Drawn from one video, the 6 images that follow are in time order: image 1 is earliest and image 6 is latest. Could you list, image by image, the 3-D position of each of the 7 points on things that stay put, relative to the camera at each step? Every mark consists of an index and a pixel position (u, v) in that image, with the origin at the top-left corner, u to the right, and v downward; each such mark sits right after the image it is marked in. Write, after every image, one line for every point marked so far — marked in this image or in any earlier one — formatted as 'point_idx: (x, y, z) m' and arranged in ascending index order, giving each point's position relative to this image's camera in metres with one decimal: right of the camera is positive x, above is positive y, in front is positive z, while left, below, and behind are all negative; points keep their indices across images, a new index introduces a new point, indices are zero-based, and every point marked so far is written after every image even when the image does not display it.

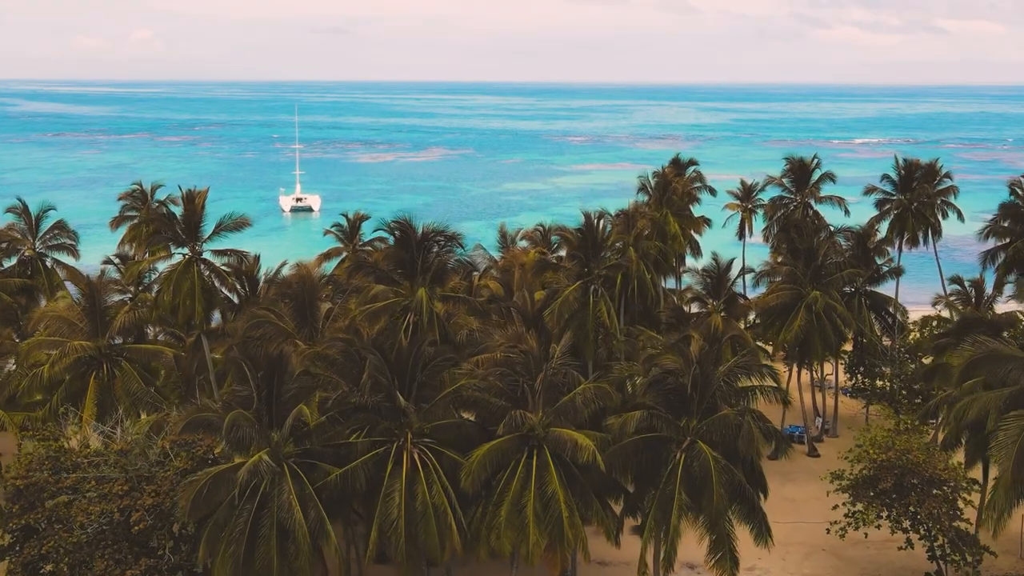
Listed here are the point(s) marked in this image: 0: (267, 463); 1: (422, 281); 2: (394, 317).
0: (-3.5, -2.5, +13.6) m
1: (-1.7, +0.1, +17.5) m
2: (-2.1, -0.5, +17.1) m
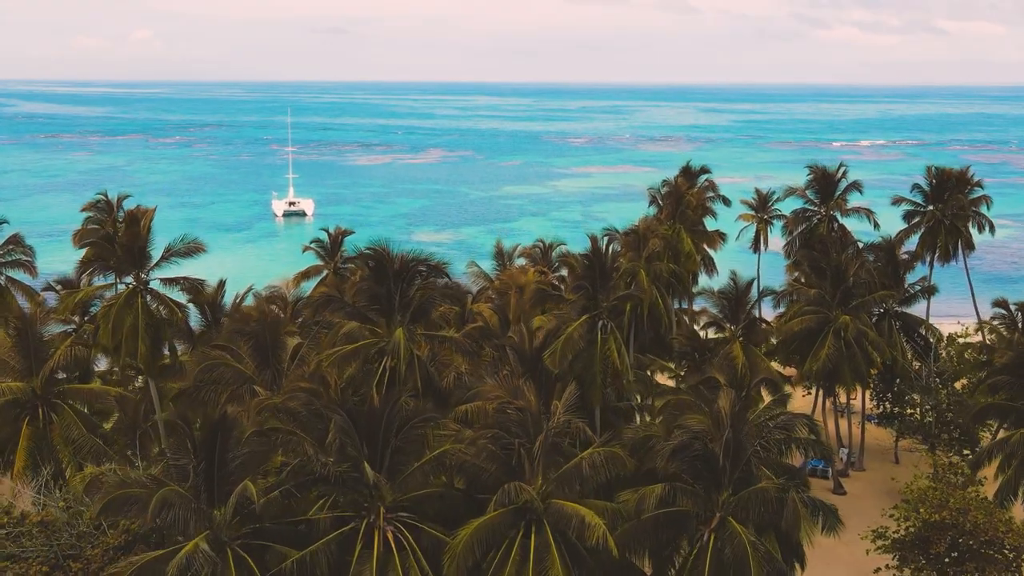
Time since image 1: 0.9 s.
0: (-3.5, -3.0, +11.1) m
1: (-1.7, -0.5, +14.9) m
2: (-2.2, -1.1, +14.5) m
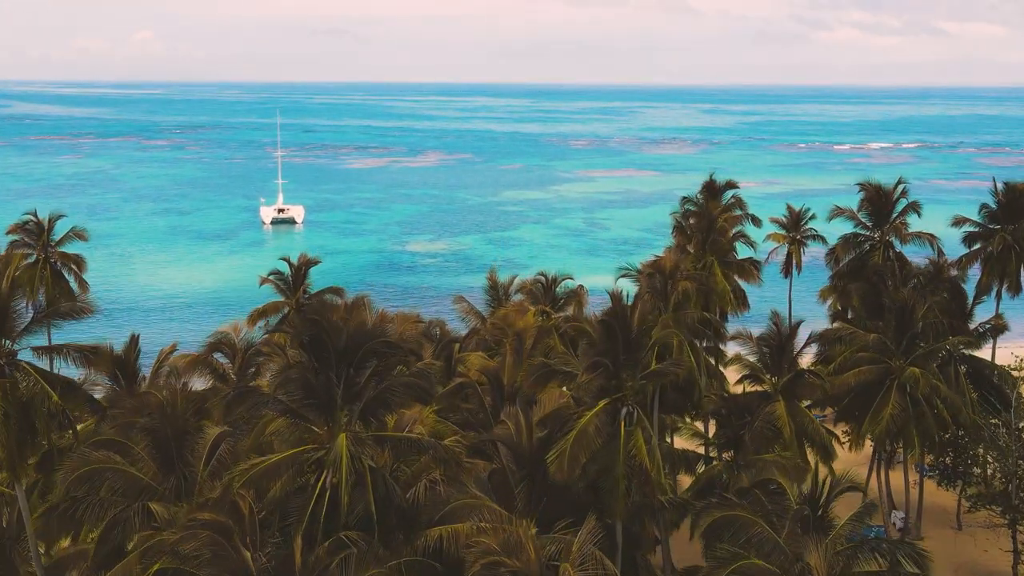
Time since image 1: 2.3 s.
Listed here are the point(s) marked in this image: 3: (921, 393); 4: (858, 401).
0: (-3.6, -4.0, +6.9) m
1: (-1.8, -1.4, +10.8) m
2: (-2.3, -2.0, +10.4) m
3: (+8.1, -2.1, +19.1) m
4: (+7.2, -2.3, +20.0) m
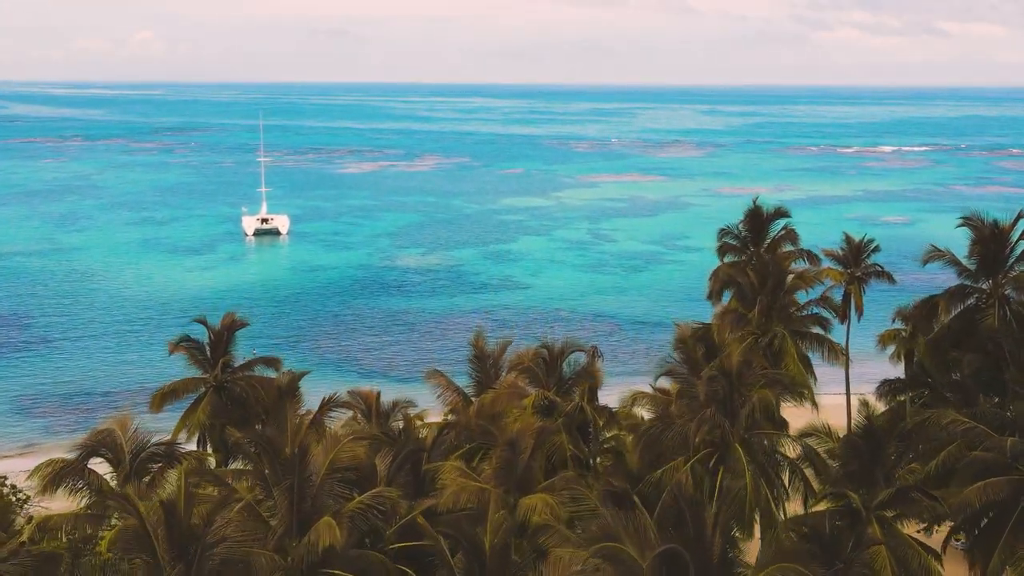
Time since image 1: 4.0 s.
0: (-3.8, -5.2, +1.4) m
1: (-2.0, -2.6, +5.2) m
2: (-2.4, -3.2, +4.8) m
3: (+8.0, -3.3, +13.6) m
4: (+7.1, -3.6, +14.4) m
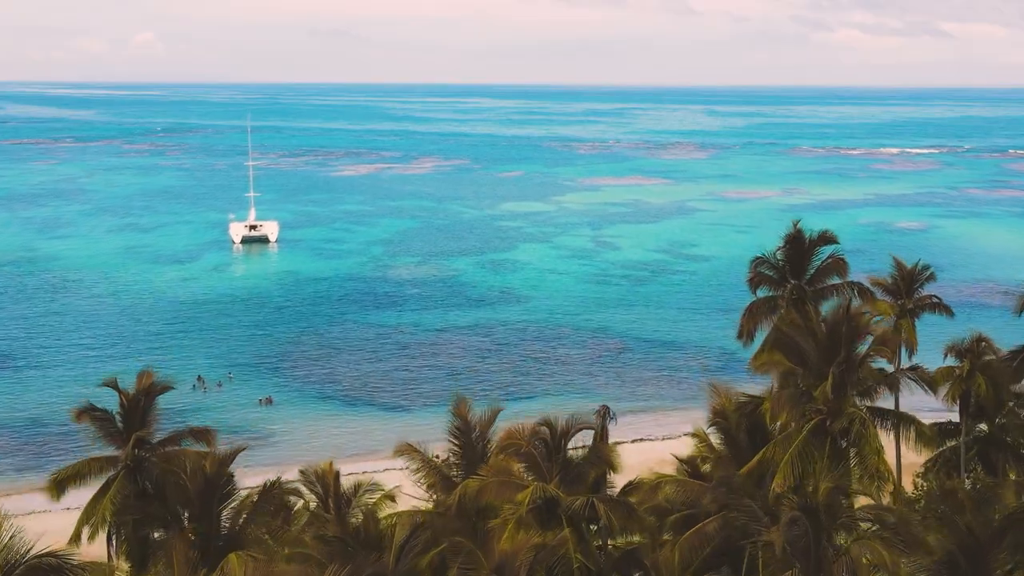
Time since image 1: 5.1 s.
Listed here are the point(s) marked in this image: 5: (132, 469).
0: (-3.9, -5.9, -2.0) m
1: (-2.1, -3.3, +1.8) m
2: (-2.5, -4.0, +1.4) m
3: (+7.9, -4.0, +10.2) m
4: (+6.9, -4.3, +11.0) m
5: (-5.2, -2.5, +13.2) m
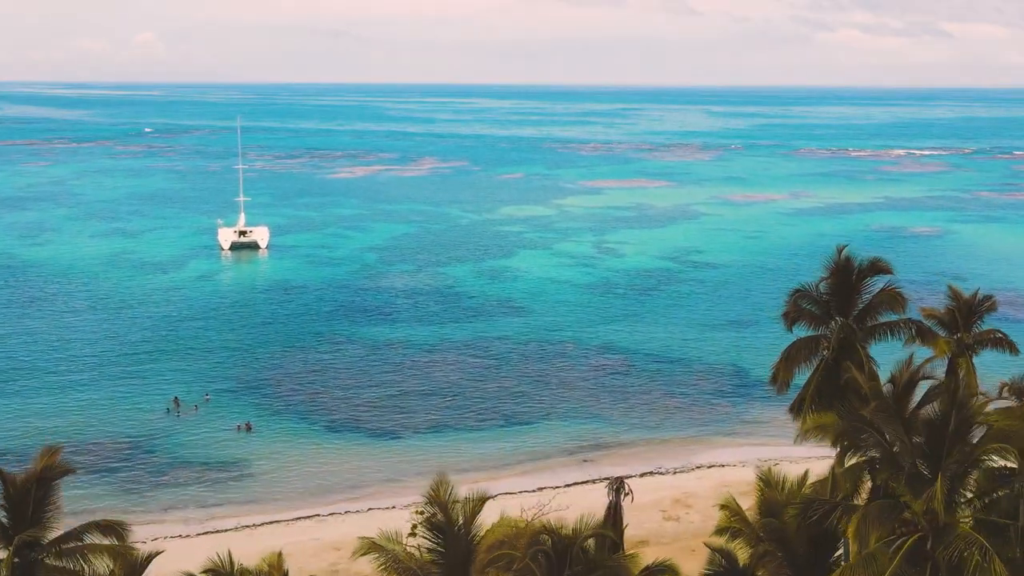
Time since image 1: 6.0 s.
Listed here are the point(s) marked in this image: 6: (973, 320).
0: (-4.0, -6.5, -4.8) m
1: (-2.2, -3.9, -1.0) m
2: (-2.6, -4.6, -1.4) m
3: (+7.8, -4.7, +7.4) m
4: (+6.9, -4.9, +8.2) m
5: (-5.3, -3.1, +10.4) m
6: (+8.6, -0.7, +18.0) m
